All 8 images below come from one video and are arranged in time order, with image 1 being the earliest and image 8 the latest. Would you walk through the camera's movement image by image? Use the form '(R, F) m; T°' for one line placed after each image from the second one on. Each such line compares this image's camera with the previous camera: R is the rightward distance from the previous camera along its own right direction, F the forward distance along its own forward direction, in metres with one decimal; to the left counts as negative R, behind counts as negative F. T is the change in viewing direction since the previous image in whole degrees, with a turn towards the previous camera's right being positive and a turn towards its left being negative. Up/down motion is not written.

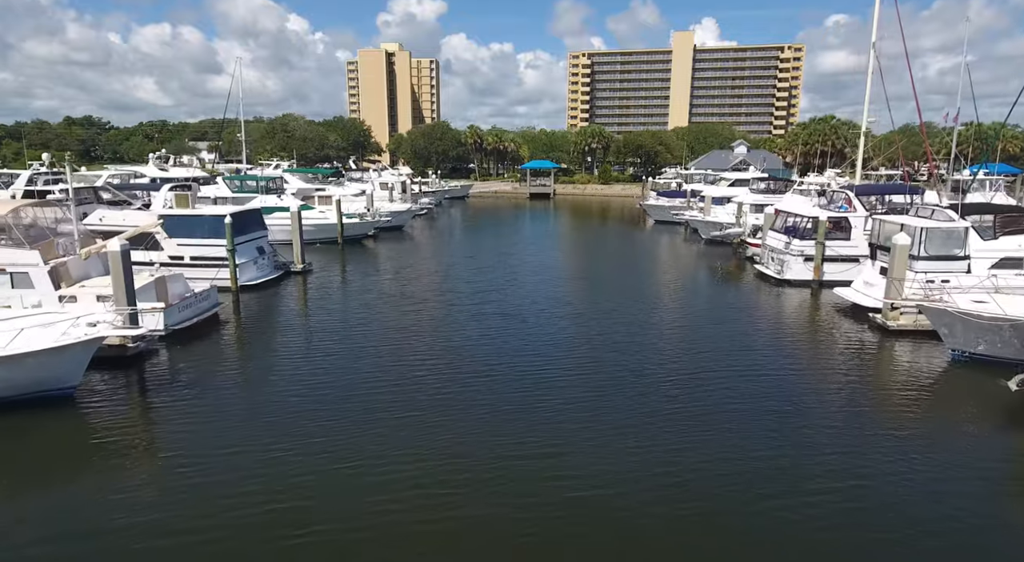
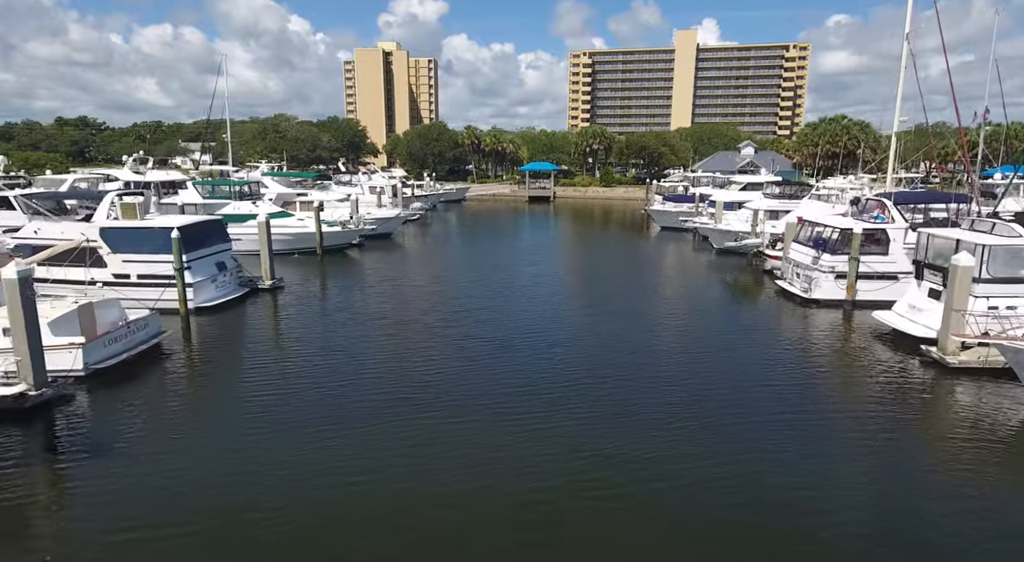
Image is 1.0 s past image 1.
(+0.3, +3.1) m; 0°
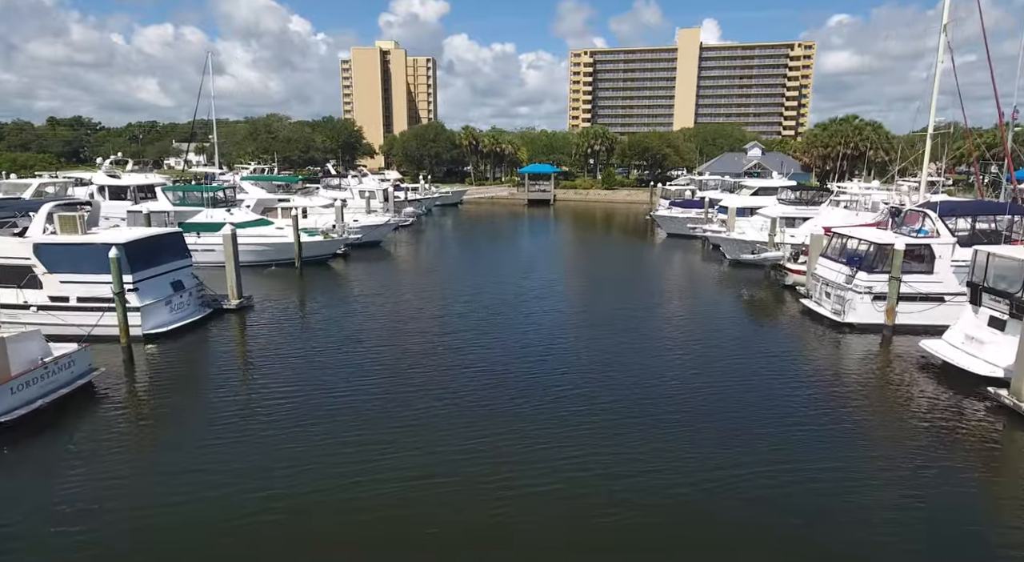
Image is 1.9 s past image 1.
(+0.2, +2.8) m; 0°
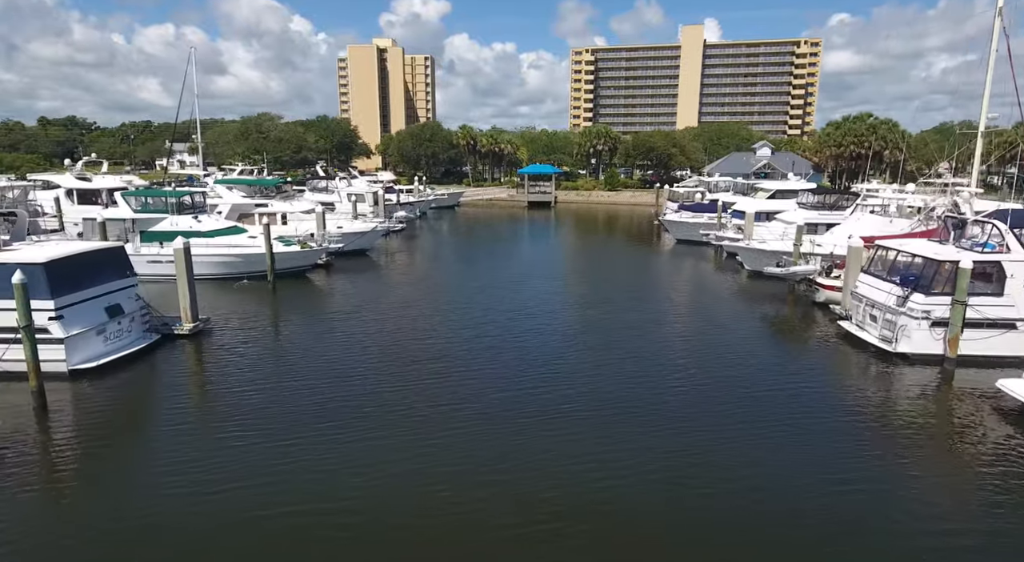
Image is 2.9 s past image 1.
(+0.2, +3.1) m; 0°
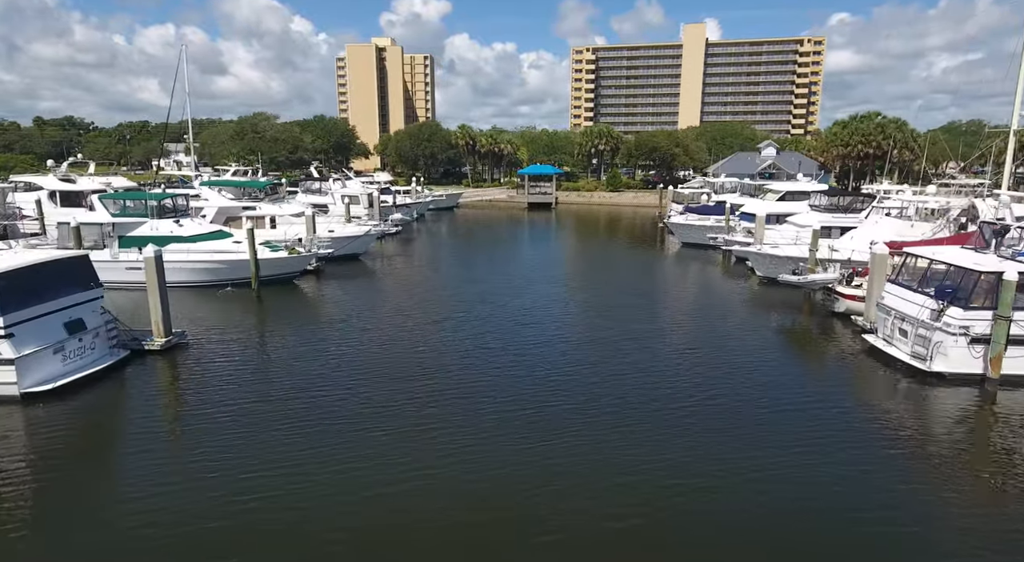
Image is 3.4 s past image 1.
(+0.1, +1.6) m; 0°
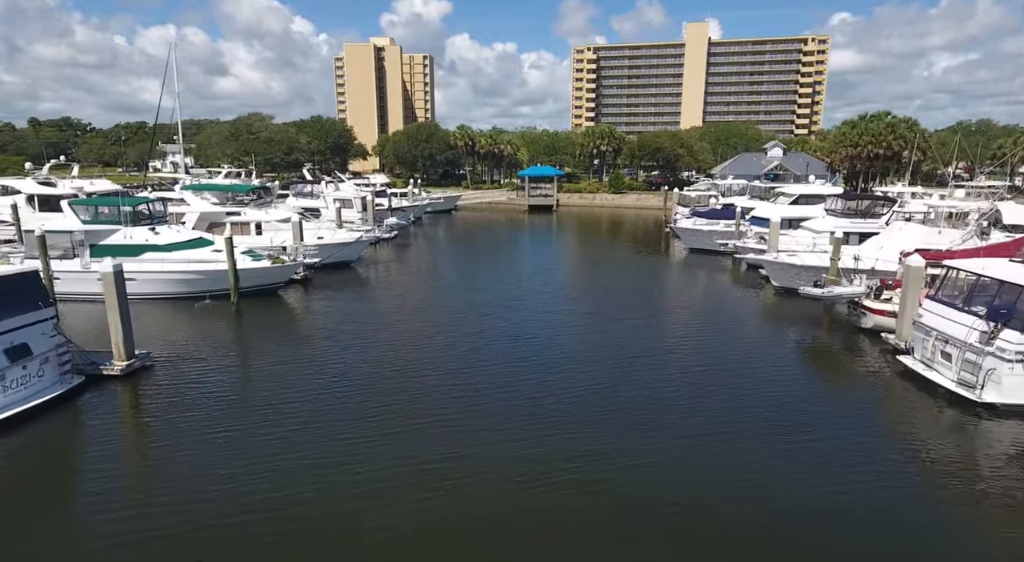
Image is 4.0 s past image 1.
(+0.1, +1.9) m; 0°
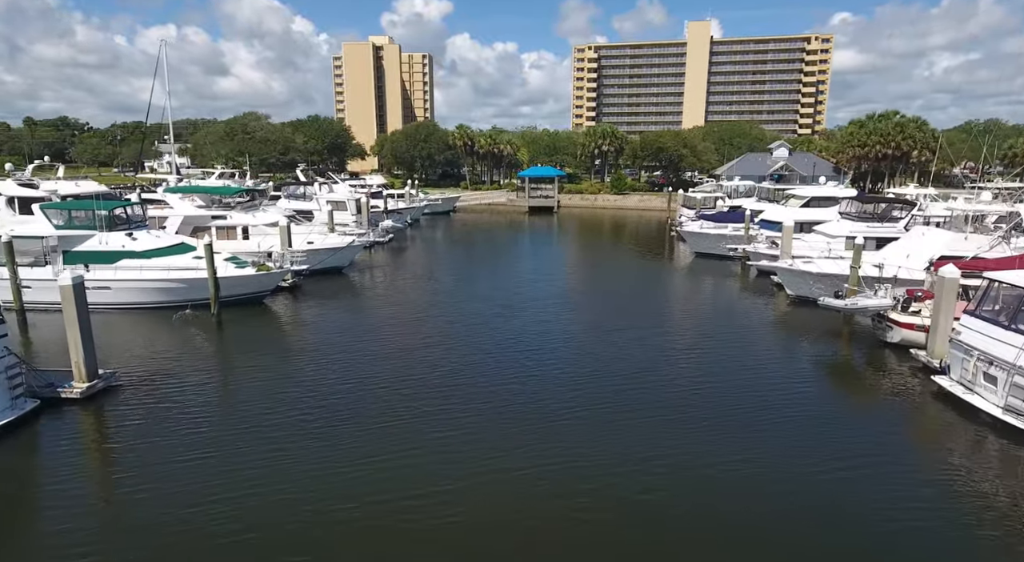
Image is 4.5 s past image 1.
(0.0, +1.5) m; 0°
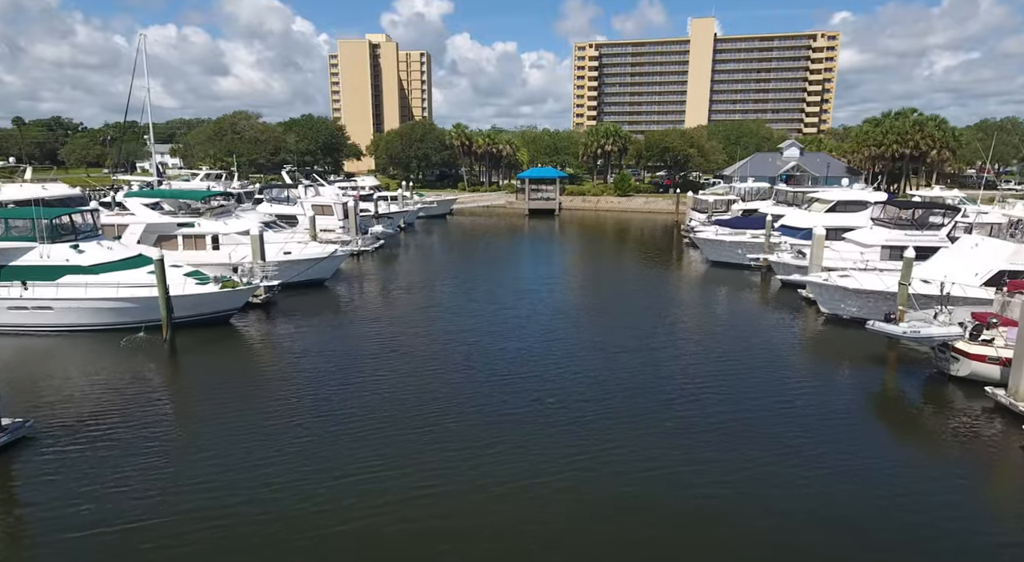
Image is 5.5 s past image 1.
(+0.1, +3.0) m; 0°
